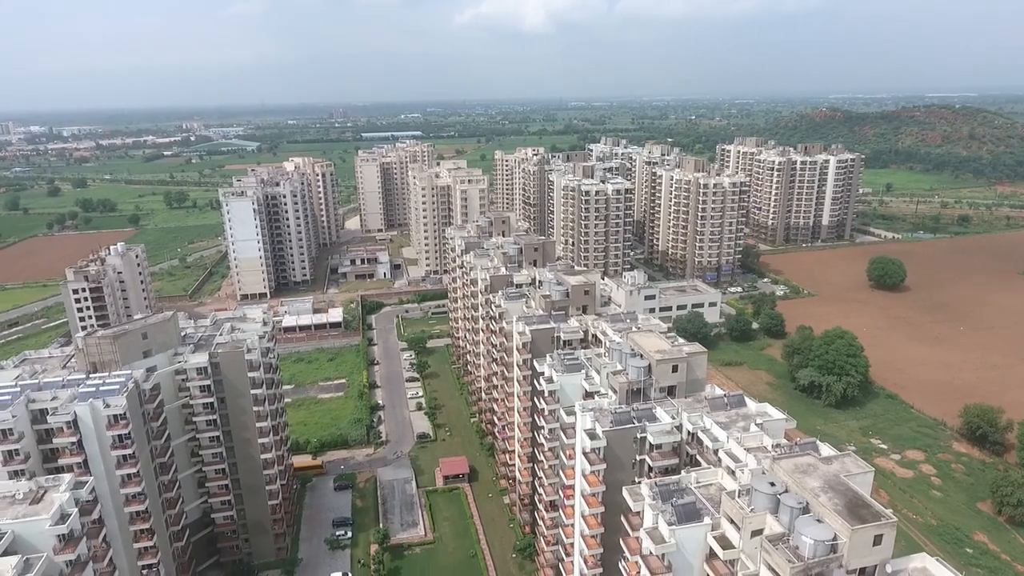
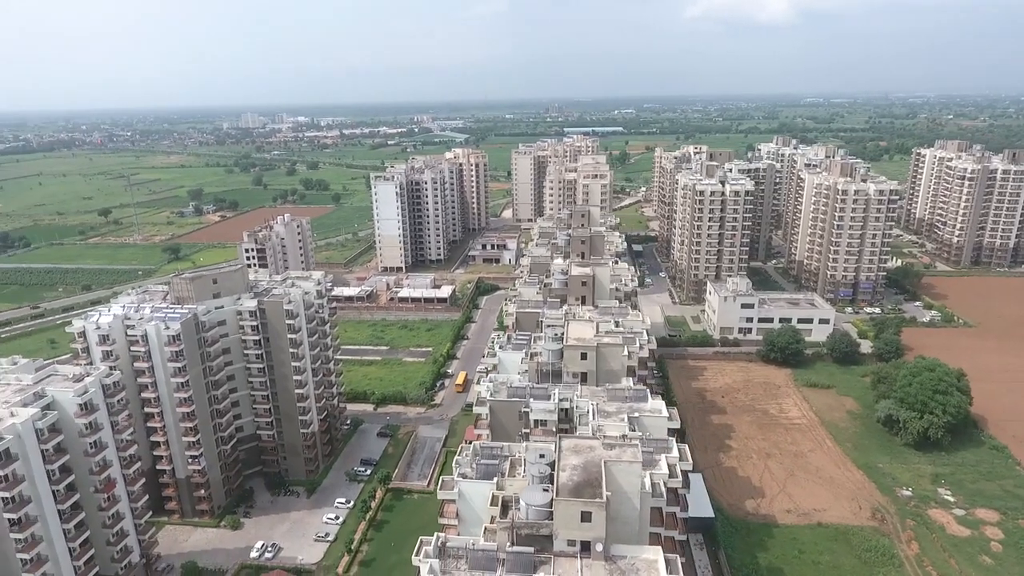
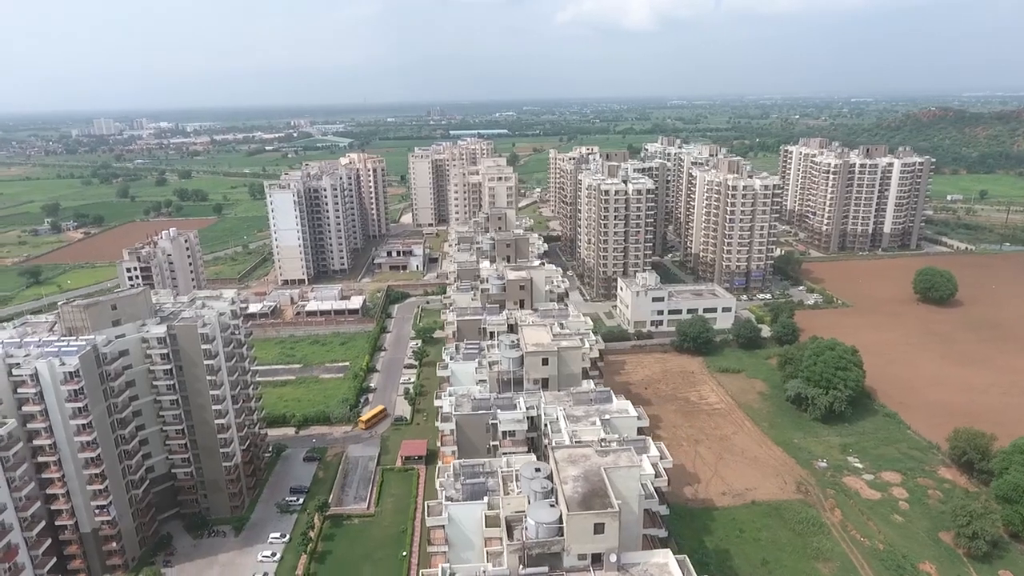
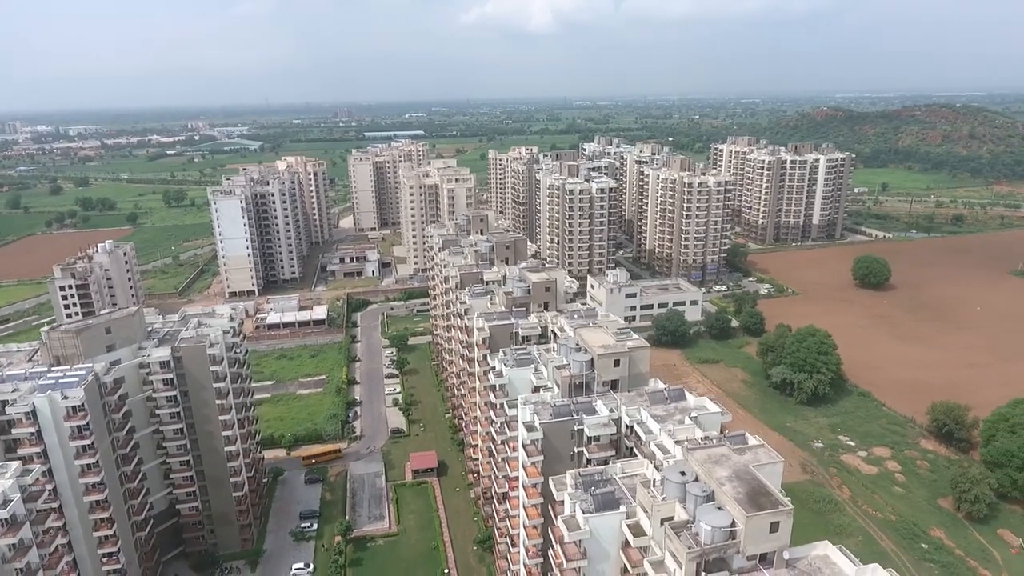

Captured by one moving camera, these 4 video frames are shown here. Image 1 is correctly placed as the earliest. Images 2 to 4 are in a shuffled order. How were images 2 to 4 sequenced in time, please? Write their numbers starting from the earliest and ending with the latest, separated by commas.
4, 3, 2
